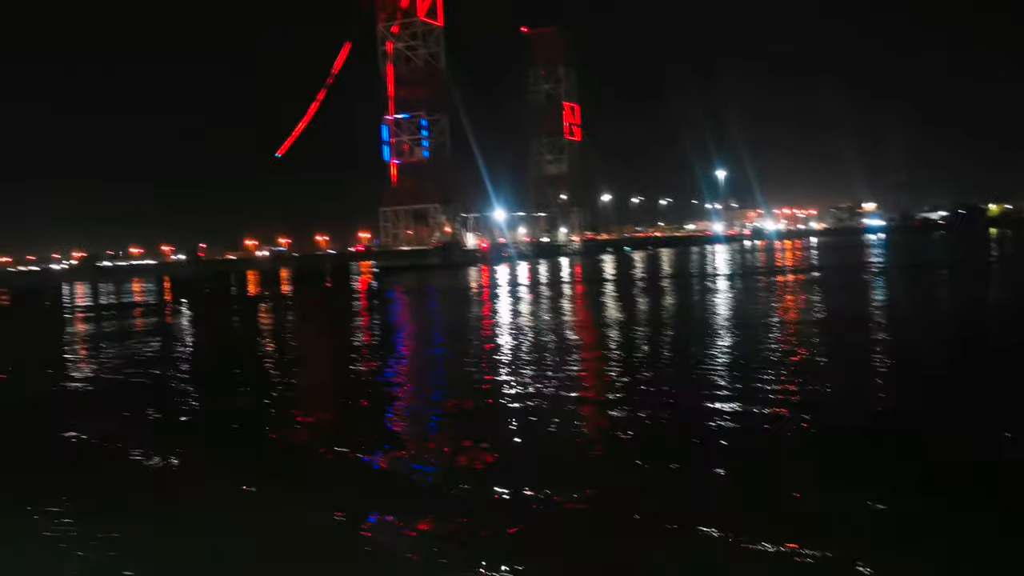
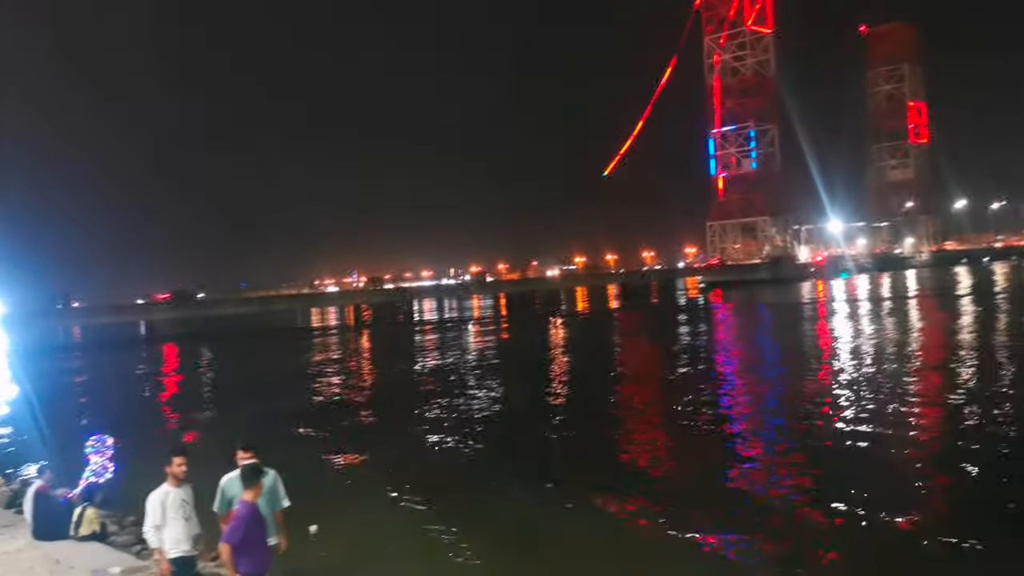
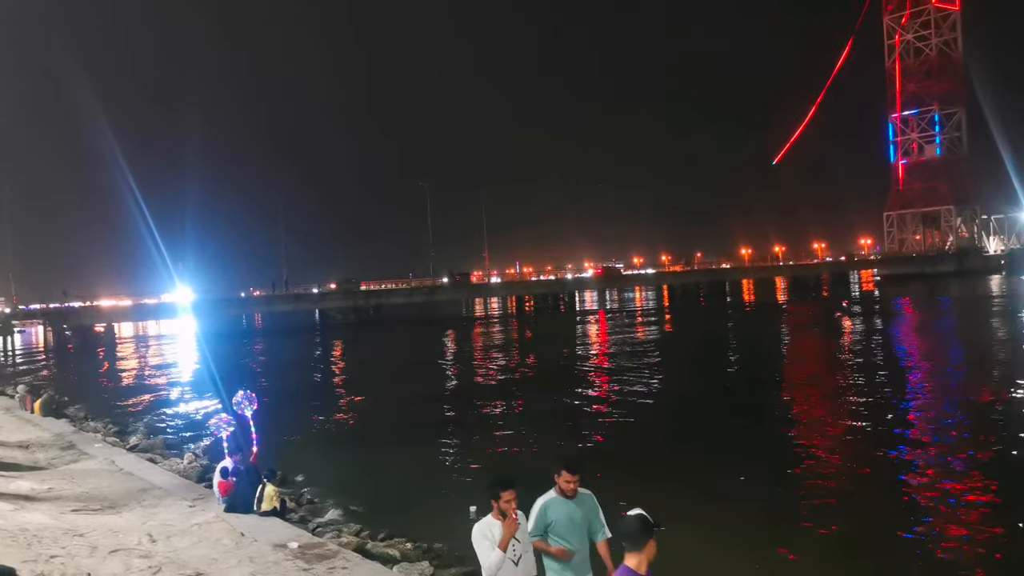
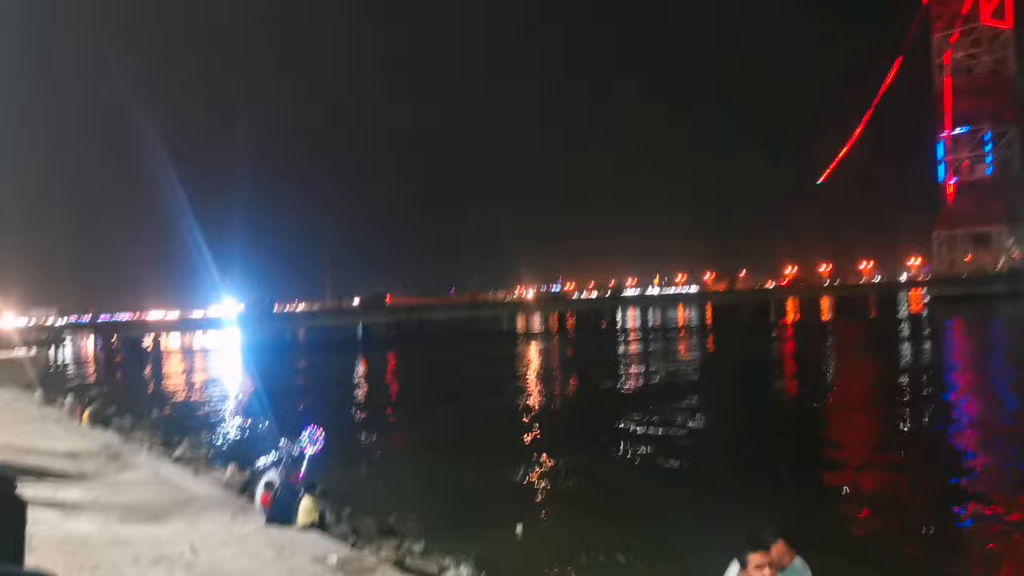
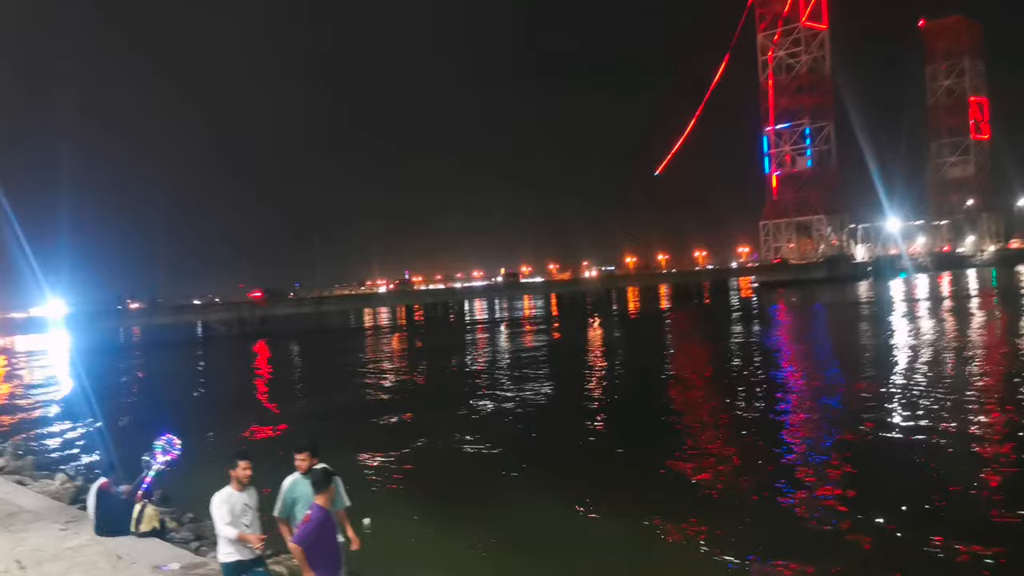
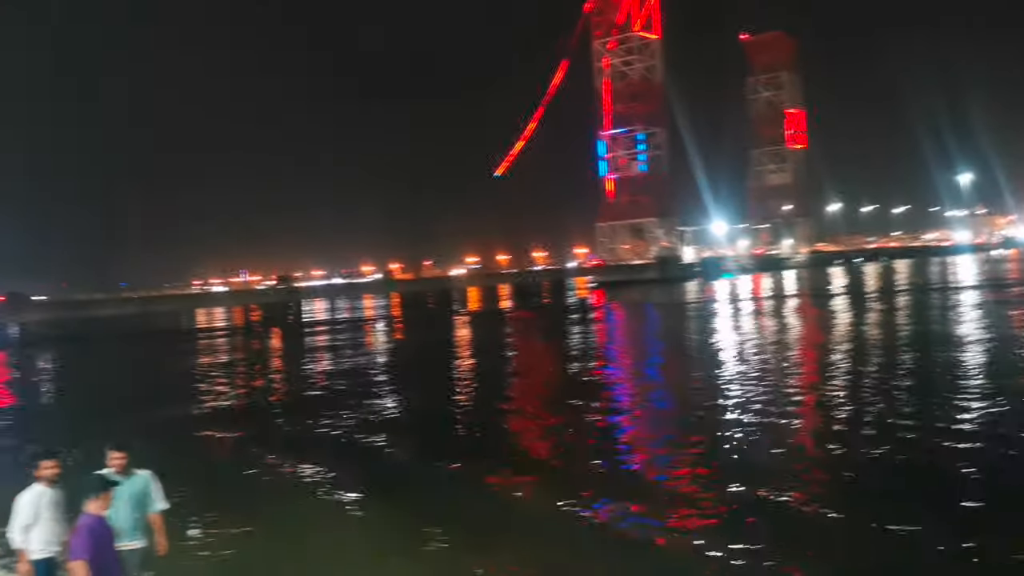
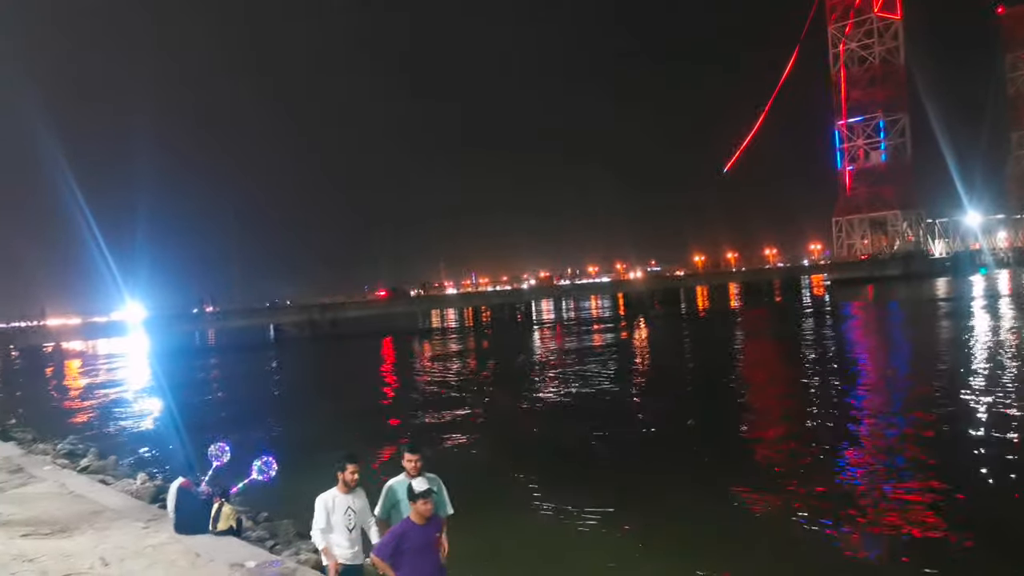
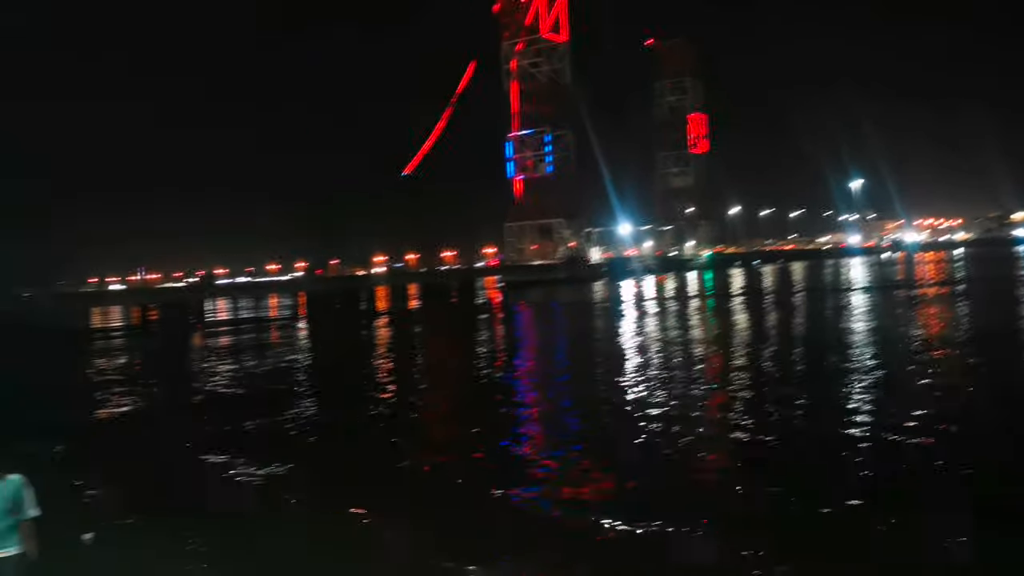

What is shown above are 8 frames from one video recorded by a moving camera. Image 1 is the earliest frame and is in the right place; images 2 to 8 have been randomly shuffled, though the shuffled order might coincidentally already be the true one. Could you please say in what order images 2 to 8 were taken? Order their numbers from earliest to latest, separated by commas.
8, 6, 2, 5, 7, 3, 4
